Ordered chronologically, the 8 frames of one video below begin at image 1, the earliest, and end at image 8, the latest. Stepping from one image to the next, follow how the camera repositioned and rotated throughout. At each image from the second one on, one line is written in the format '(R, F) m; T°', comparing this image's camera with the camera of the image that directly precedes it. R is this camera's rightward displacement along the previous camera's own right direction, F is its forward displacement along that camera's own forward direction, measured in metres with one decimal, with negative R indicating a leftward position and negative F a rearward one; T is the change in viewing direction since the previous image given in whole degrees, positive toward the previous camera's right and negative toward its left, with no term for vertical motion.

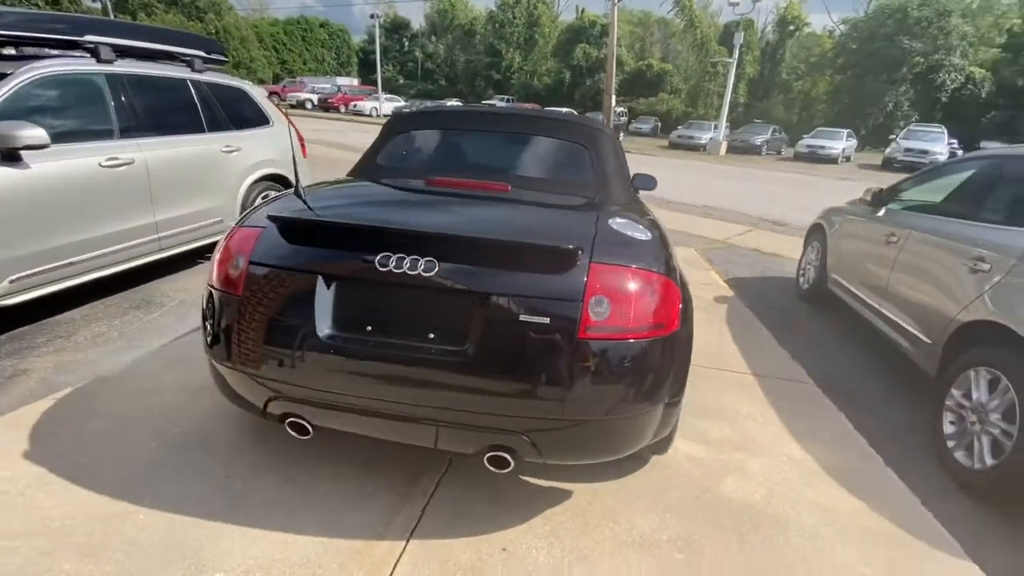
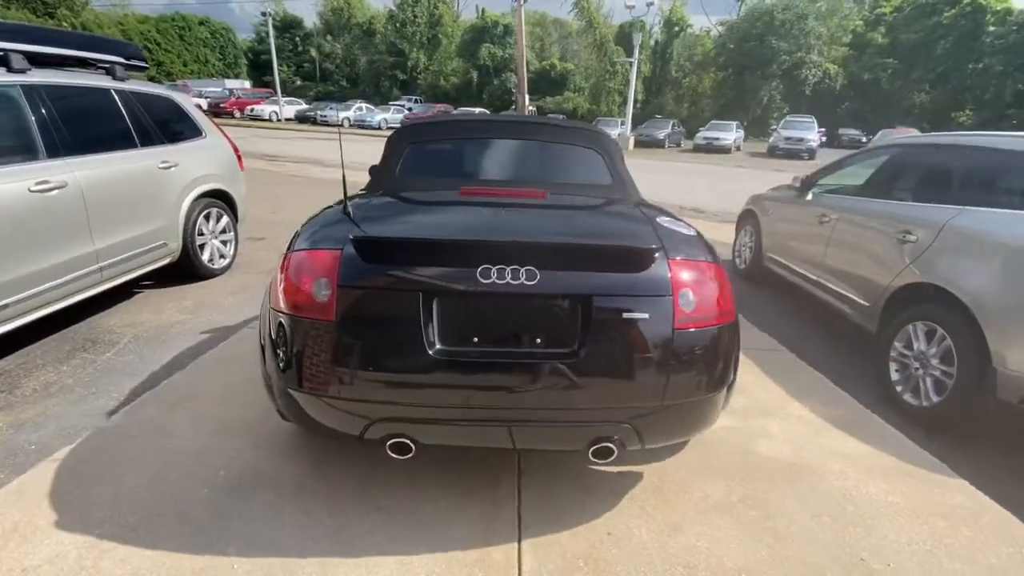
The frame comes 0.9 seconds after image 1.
(-0.7, 0.0) m; +10°
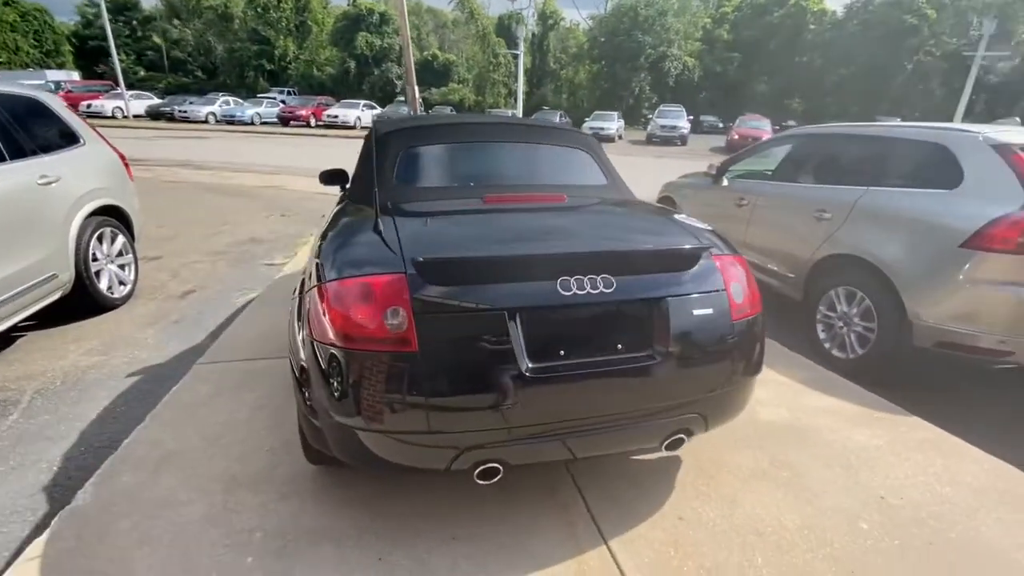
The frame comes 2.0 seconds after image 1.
(-0.7, +0.1) m; +12°
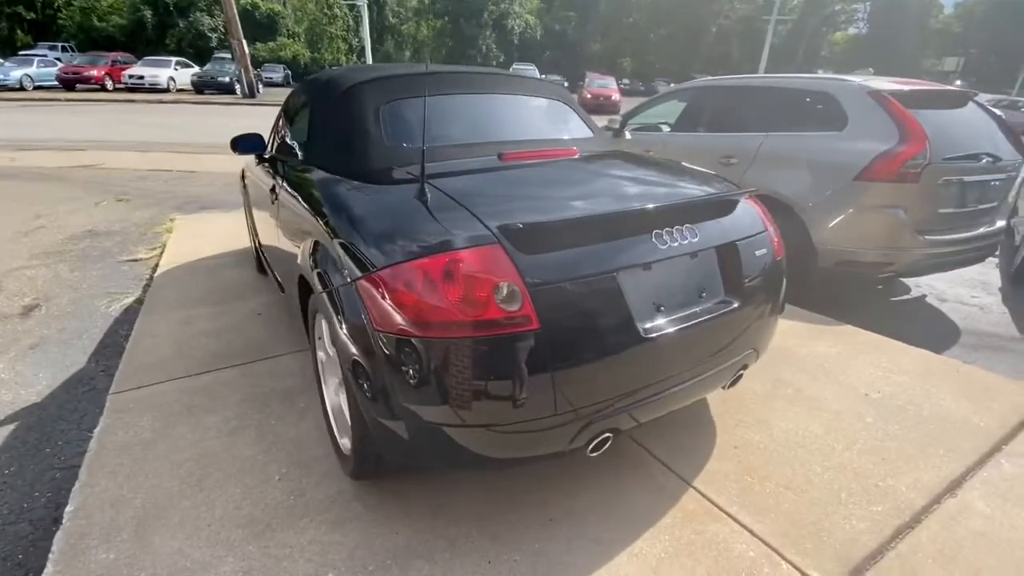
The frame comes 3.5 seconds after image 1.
(-0.9, +0.3) m; +16°
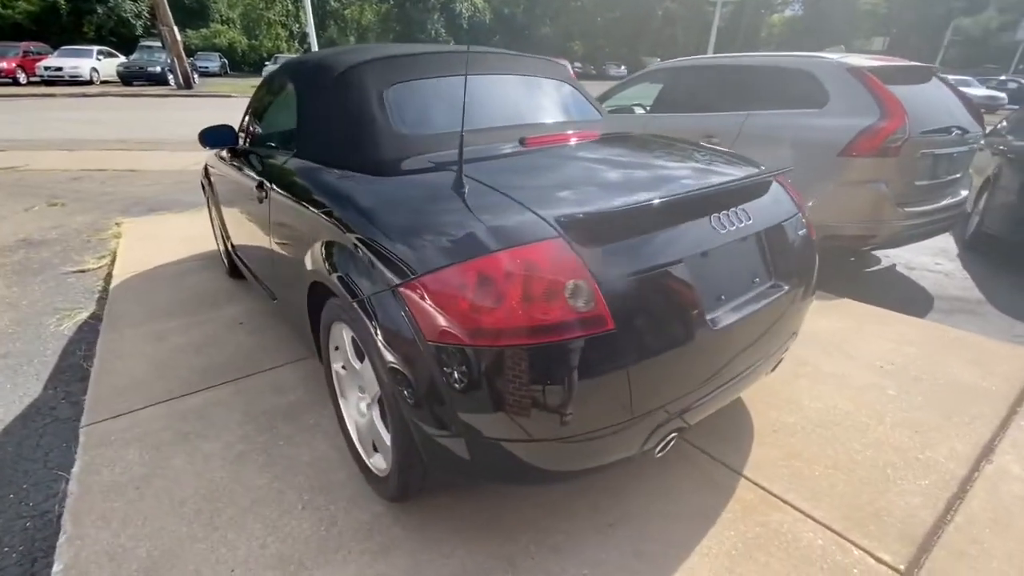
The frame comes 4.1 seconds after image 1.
(-0.3, +0.2) m; +5°
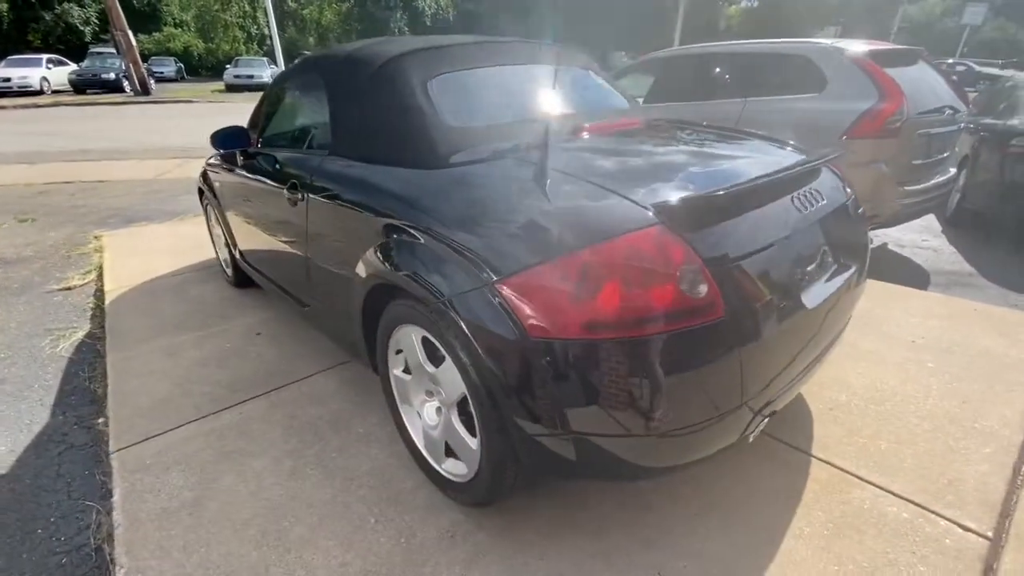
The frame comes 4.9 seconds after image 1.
(-0.4, +0.1) m; +3°
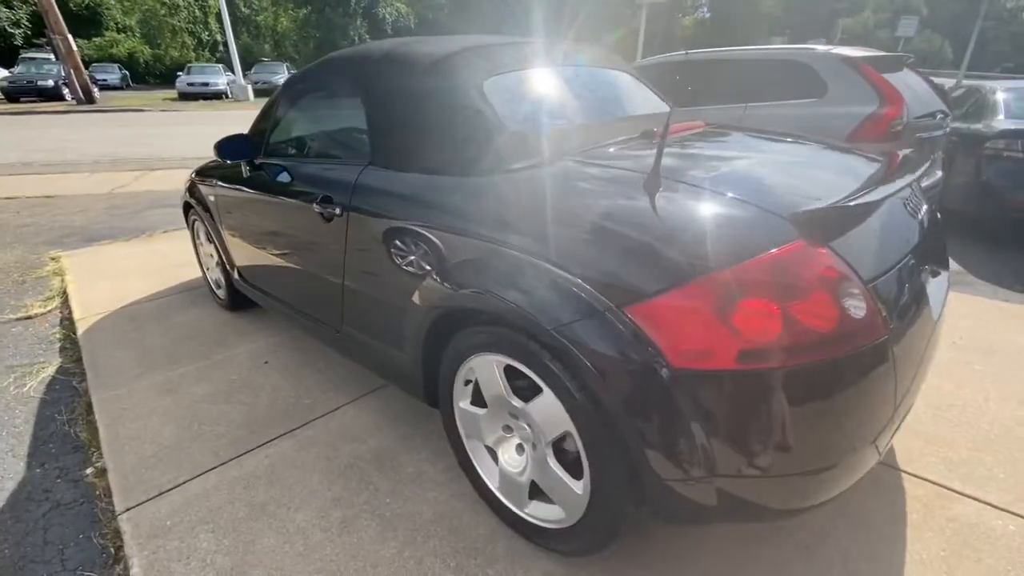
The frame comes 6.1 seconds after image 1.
(-0.5, +0.2) m; +4°
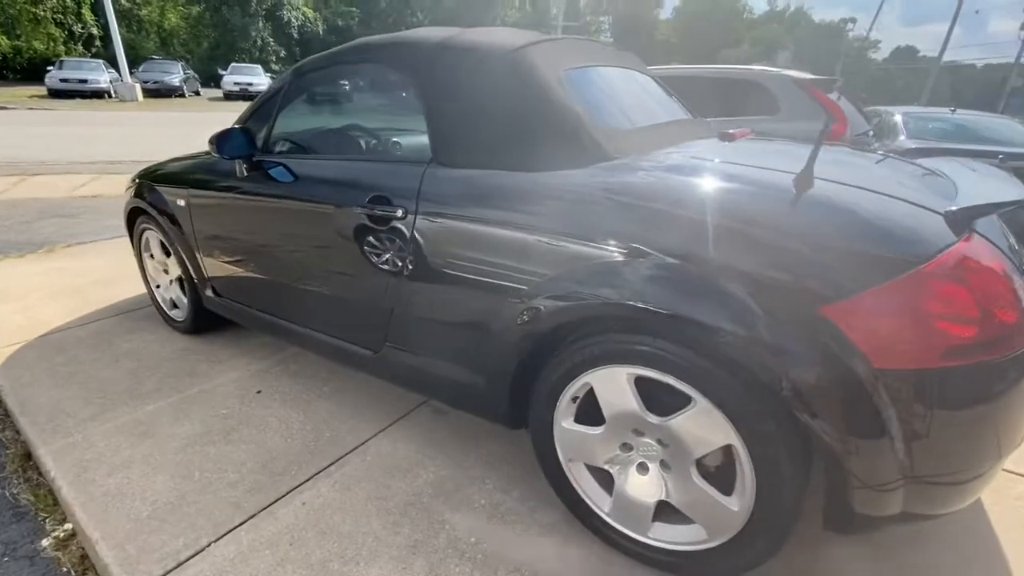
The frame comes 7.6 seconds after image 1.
(-0.7, +0.2) m; +10°
